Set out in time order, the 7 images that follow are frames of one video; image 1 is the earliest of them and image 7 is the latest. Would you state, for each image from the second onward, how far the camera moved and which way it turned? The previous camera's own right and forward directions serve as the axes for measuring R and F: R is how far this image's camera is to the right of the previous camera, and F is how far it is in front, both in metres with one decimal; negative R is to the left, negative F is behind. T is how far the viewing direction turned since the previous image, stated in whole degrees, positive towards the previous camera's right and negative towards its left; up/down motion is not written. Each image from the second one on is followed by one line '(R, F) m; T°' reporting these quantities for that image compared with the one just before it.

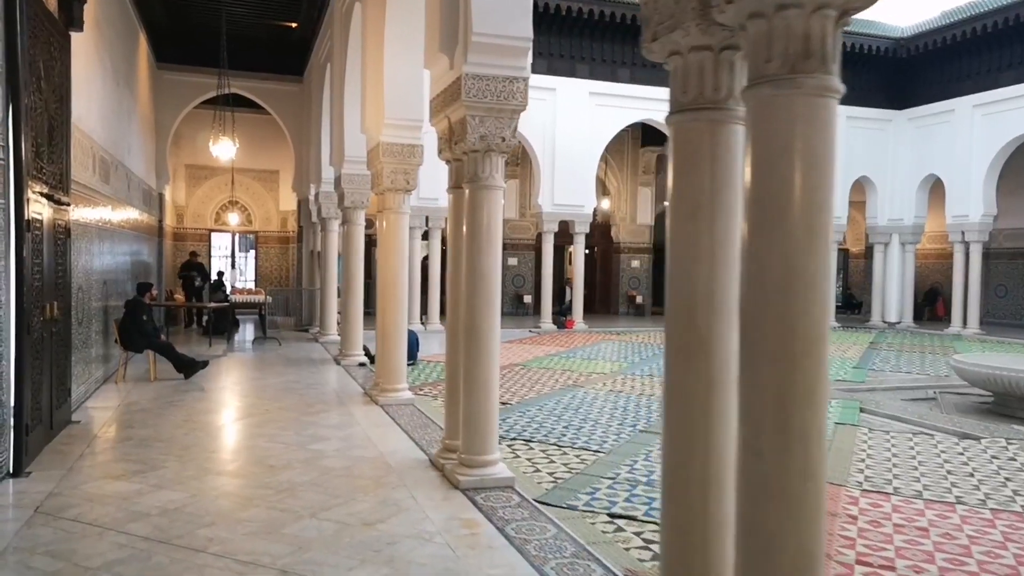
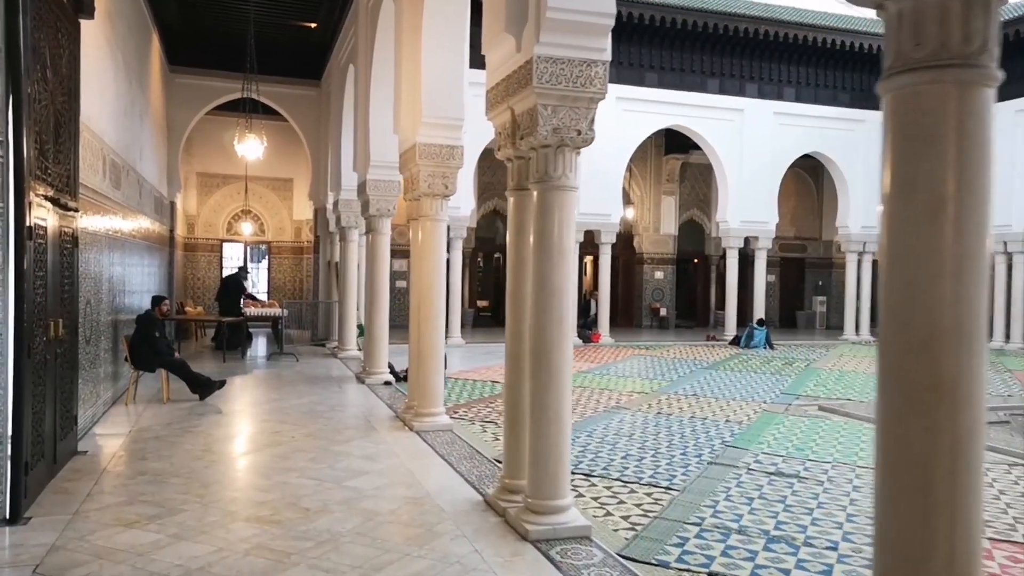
(-0.3, +0.5) m; 0°
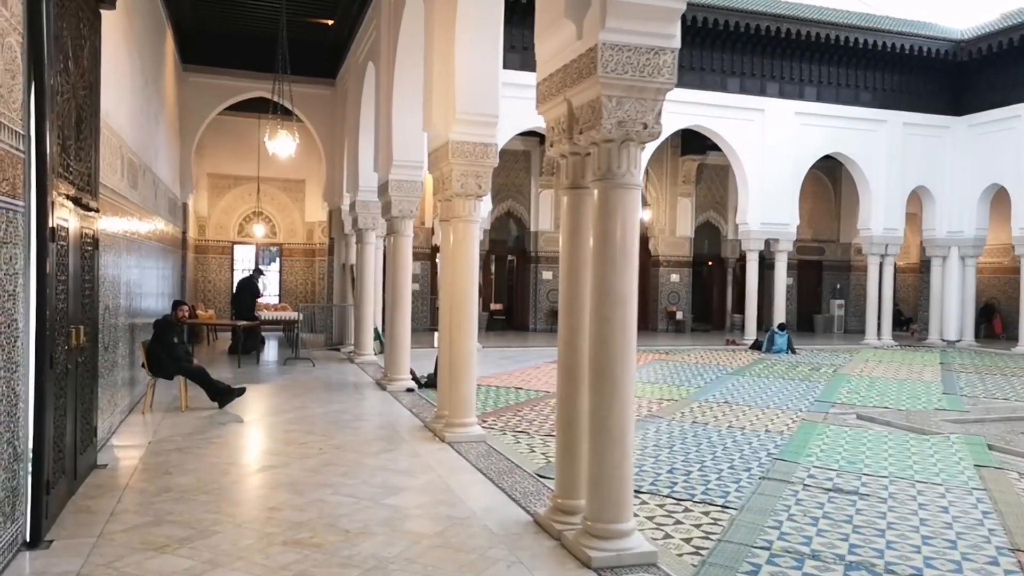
(-0.2, +0.2) m; 0°
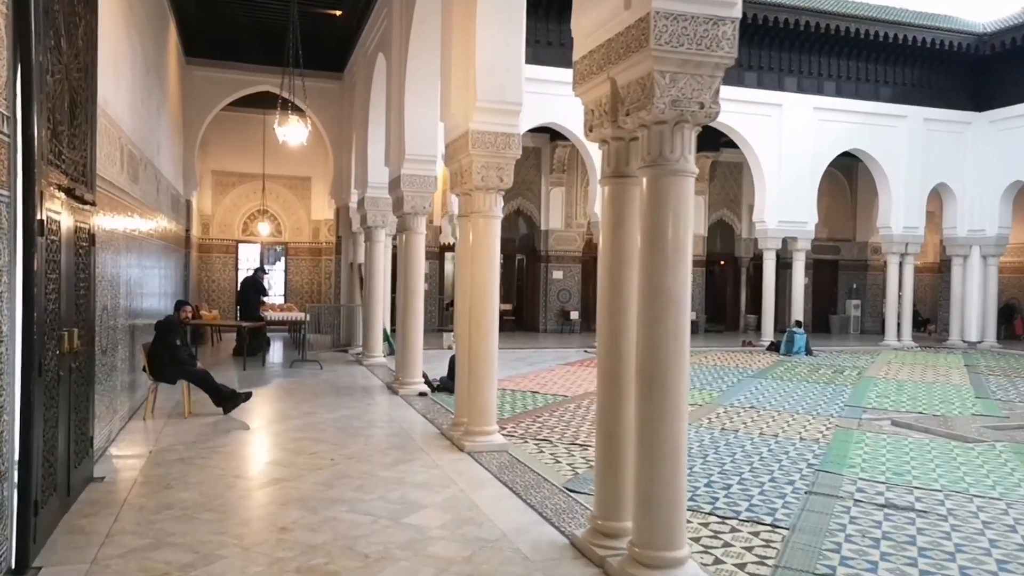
(-0.1, +0.3) m; 0°
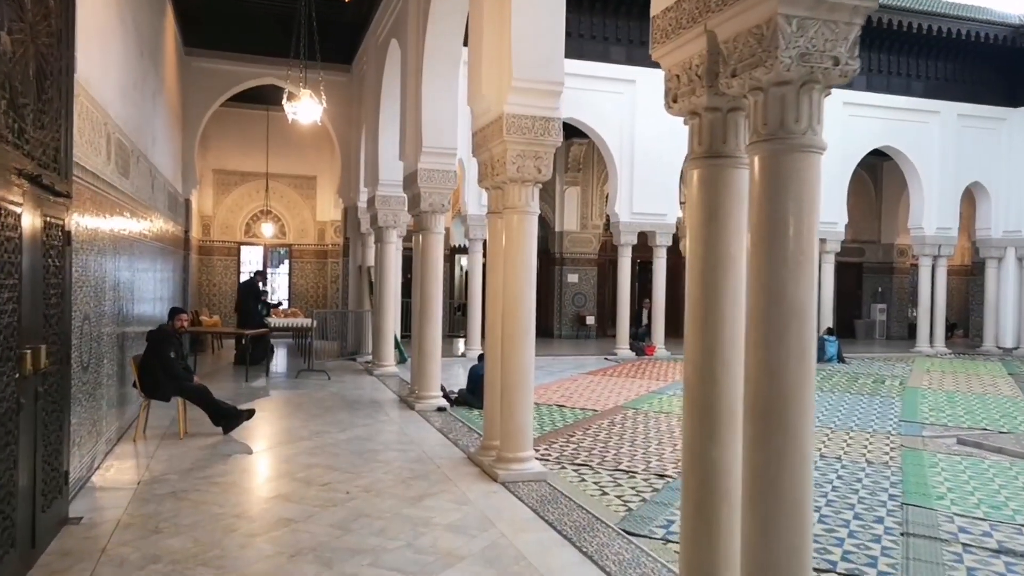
(-0.2, +0.6) m; 0°
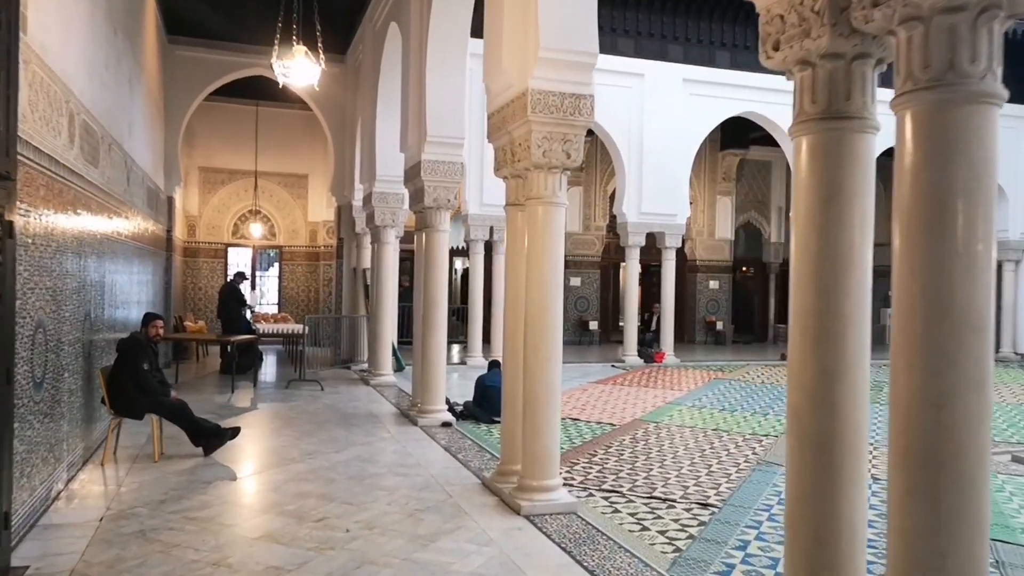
(-0.2, +0.6) m; +1°
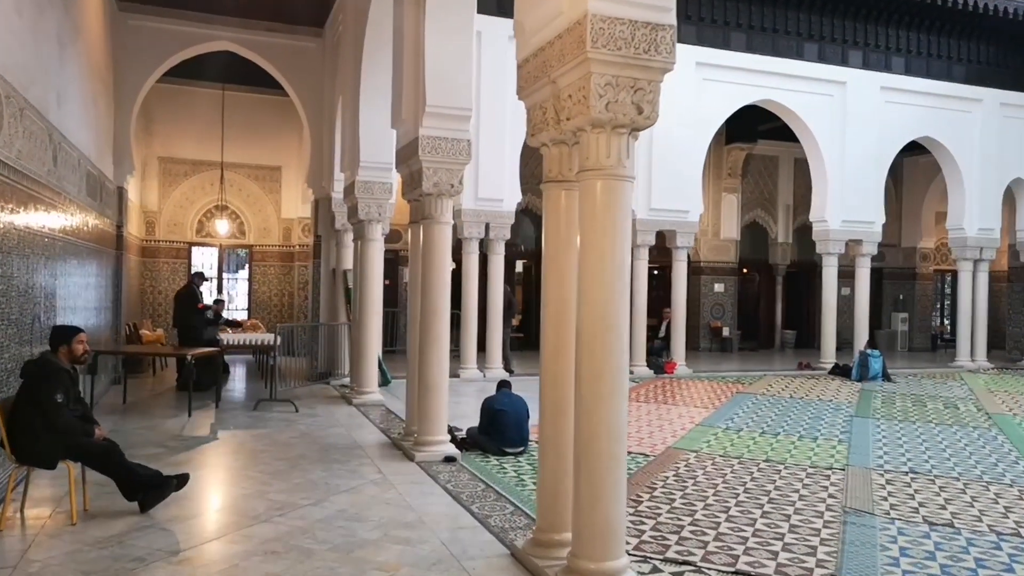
(-0.3, +1.1) m; +2°
